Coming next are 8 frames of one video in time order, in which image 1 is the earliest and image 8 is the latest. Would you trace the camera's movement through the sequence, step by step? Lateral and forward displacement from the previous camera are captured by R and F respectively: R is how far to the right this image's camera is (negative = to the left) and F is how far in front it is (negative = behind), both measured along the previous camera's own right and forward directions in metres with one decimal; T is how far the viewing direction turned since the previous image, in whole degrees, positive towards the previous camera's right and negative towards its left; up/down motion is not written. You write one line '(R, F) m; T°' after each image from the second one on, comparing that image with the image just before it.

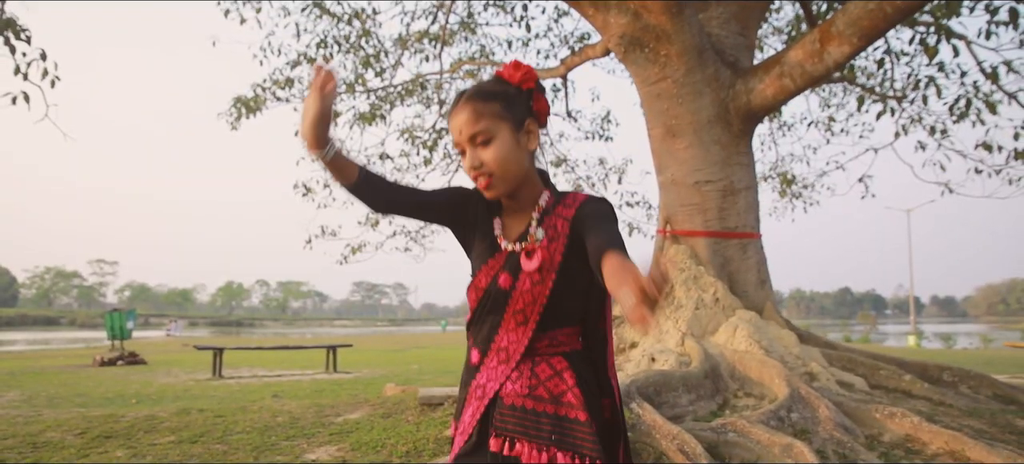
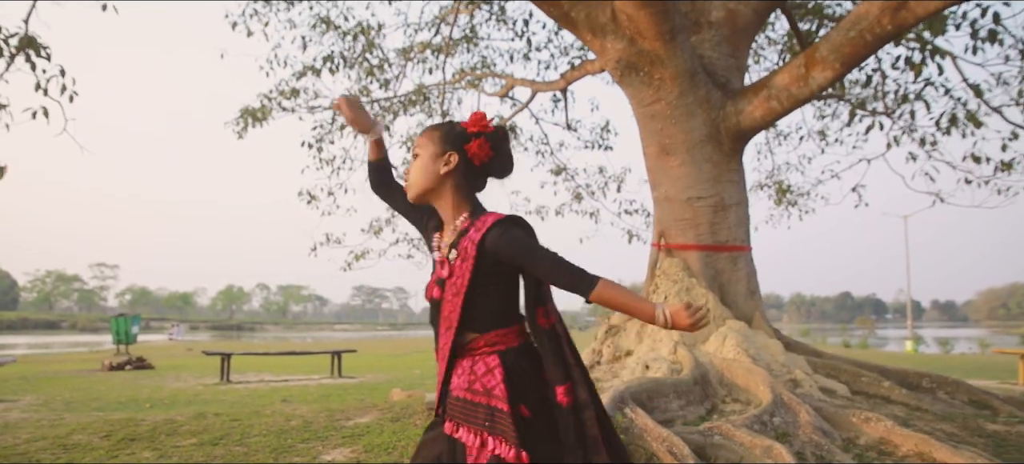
(0.0, -0.3) m; 0°
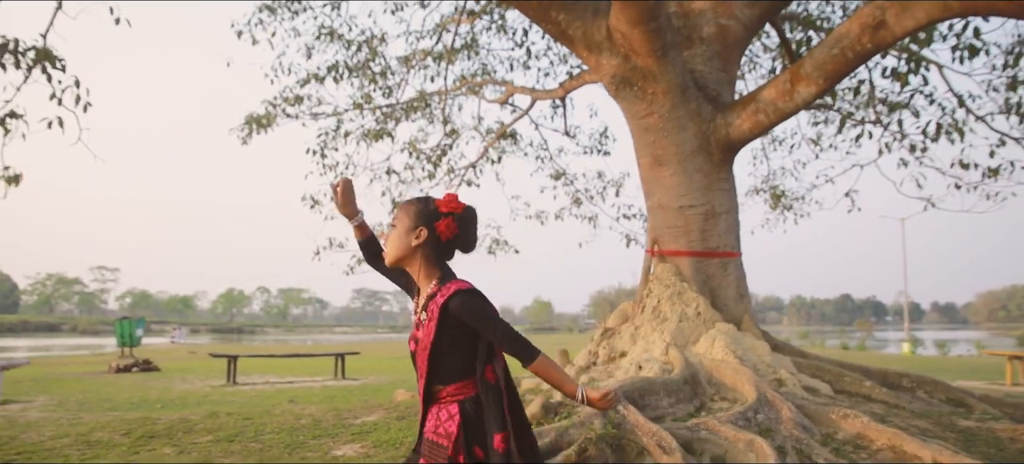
(0.0, -0.3) m; 0°
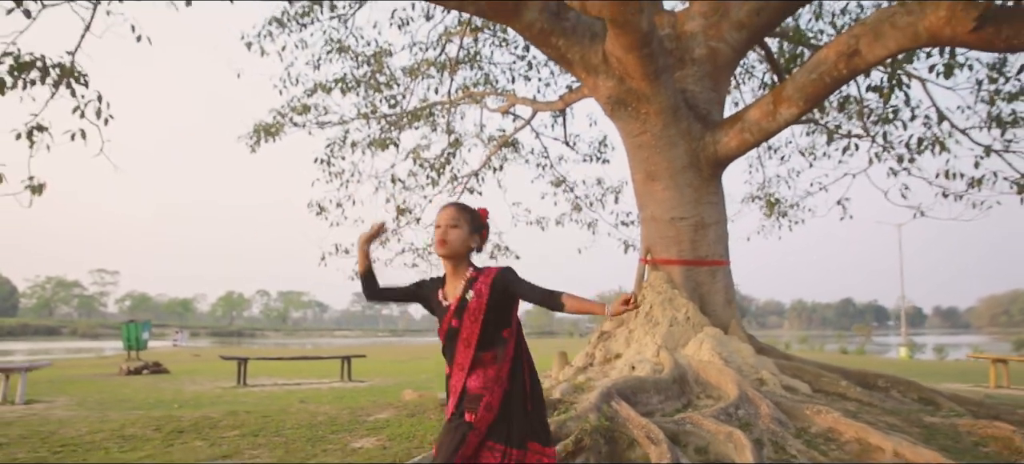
(0.0, -0.4) m; 0°
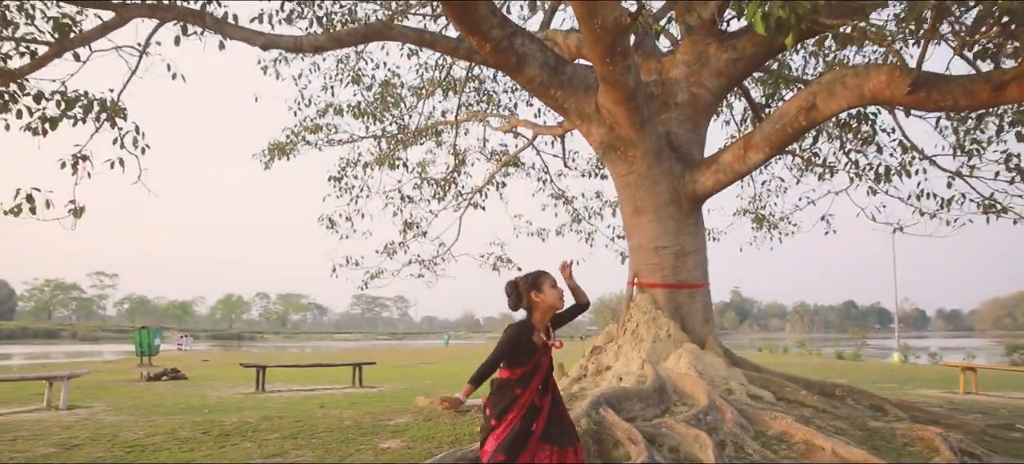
(0.0, -0.9) m; 0°
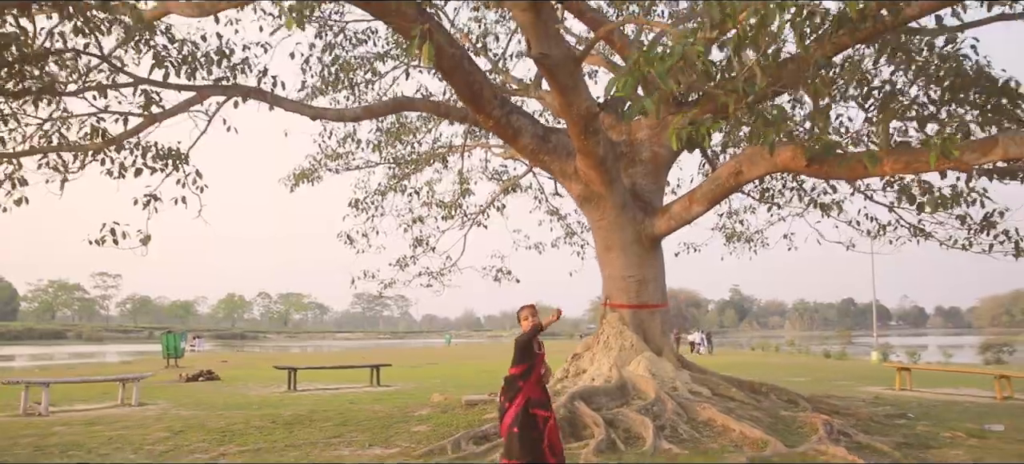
(0.0, -2.0) m; 0°
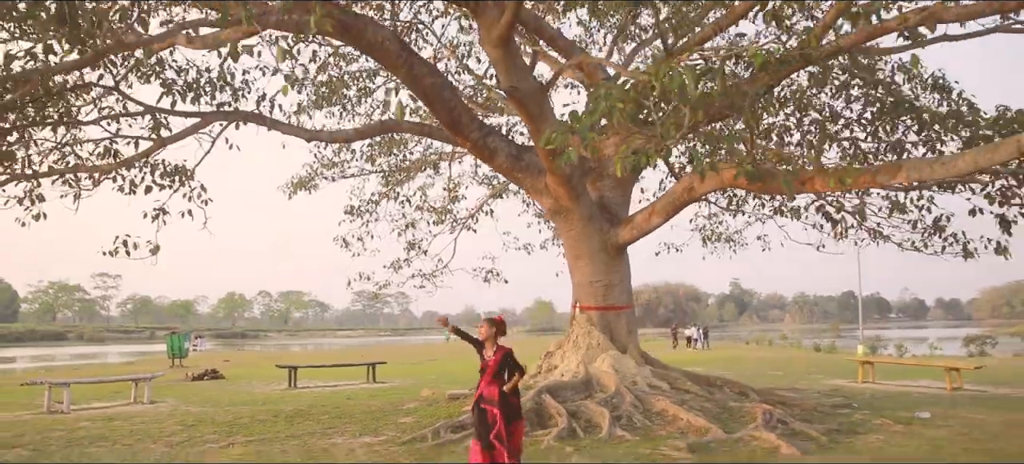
(+0.3, -0.9) m; 0°
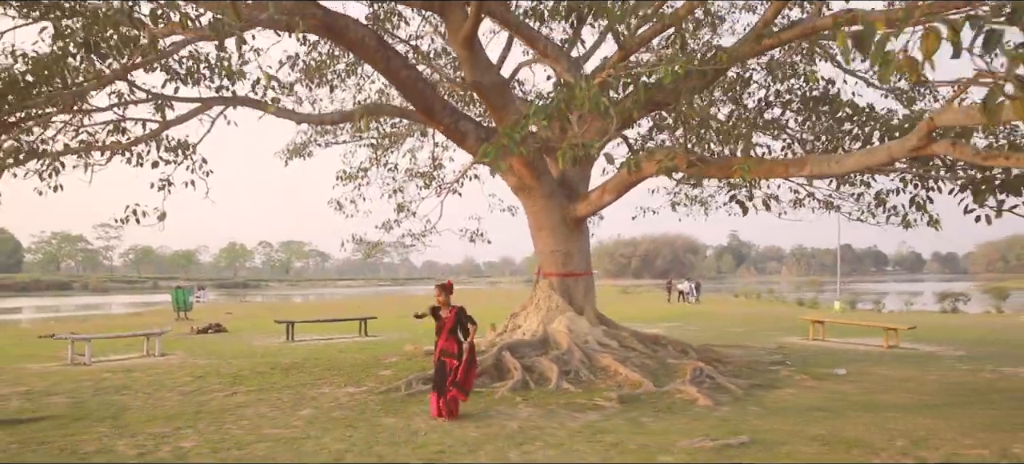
(+0.5, -1.2) m; 0°
